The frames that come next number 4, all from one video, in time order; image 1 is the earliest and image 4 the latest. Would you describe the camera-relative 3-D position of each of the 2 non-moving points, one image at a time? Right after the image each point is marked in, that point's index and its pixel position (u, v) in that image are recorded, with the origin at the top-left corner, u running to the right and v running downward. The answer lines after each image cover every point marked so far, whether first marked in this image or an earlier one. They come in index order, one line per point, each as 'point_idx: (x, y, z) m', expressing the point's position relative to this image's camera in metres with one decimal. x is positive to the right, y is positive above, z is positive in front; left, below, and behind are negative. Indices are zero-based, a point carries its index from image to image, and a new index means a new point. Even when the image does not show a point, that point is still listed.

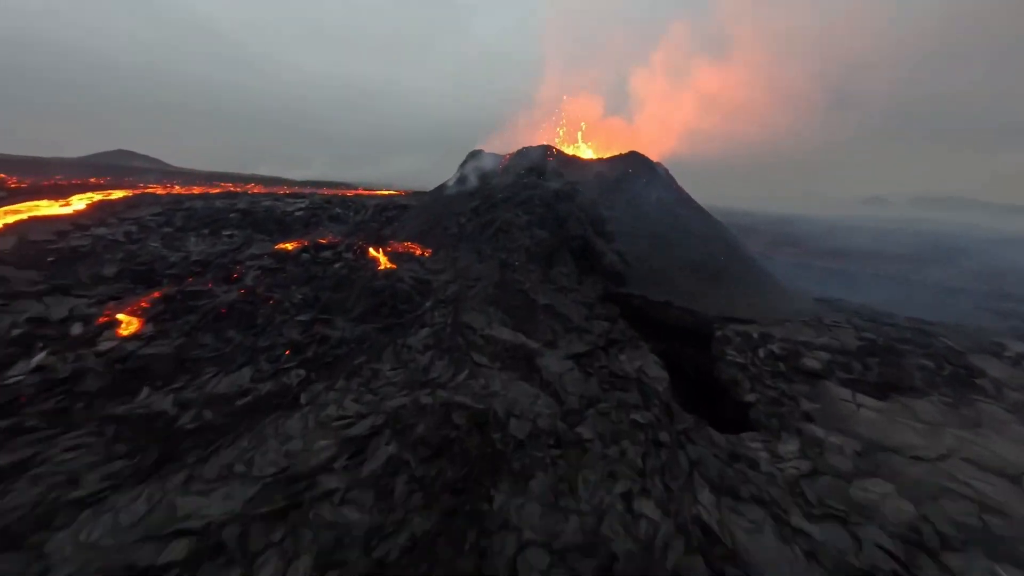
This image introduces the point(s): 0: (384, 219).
0: (-3.7, +2.0, +10.5) m
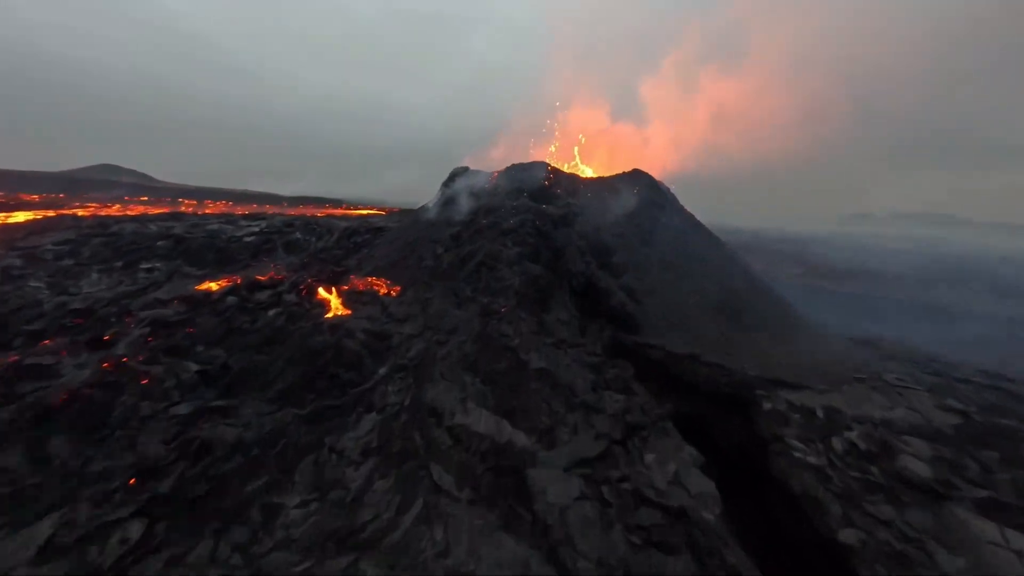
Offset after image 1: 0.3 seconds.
0: (-4.0, +1.0, +9.0) m
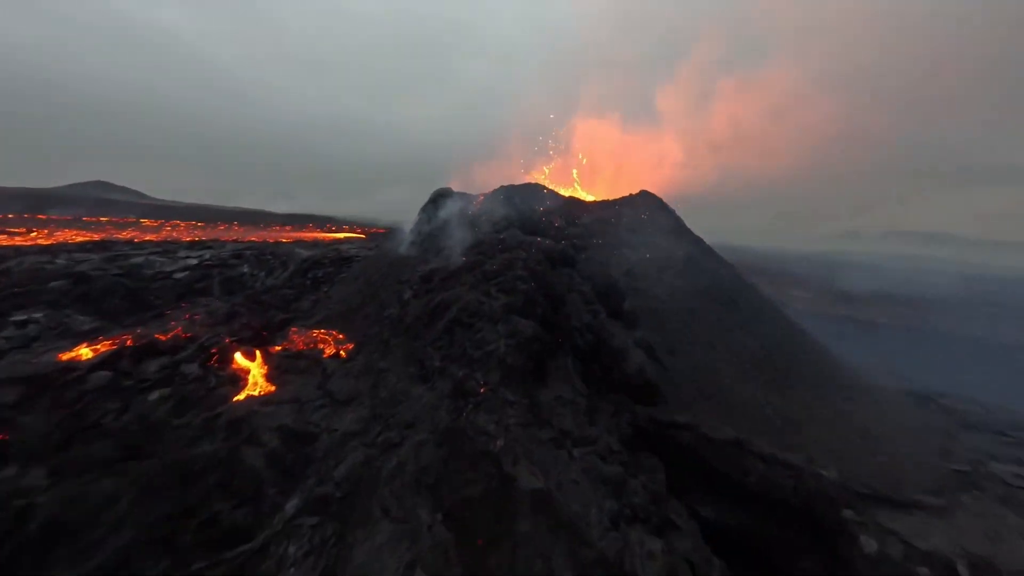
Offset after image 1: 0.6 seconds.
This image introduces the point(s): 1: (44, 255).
0: (-4.2, +0.1, +7.4) m
1: (-9.3, +0.7, +7.3) m
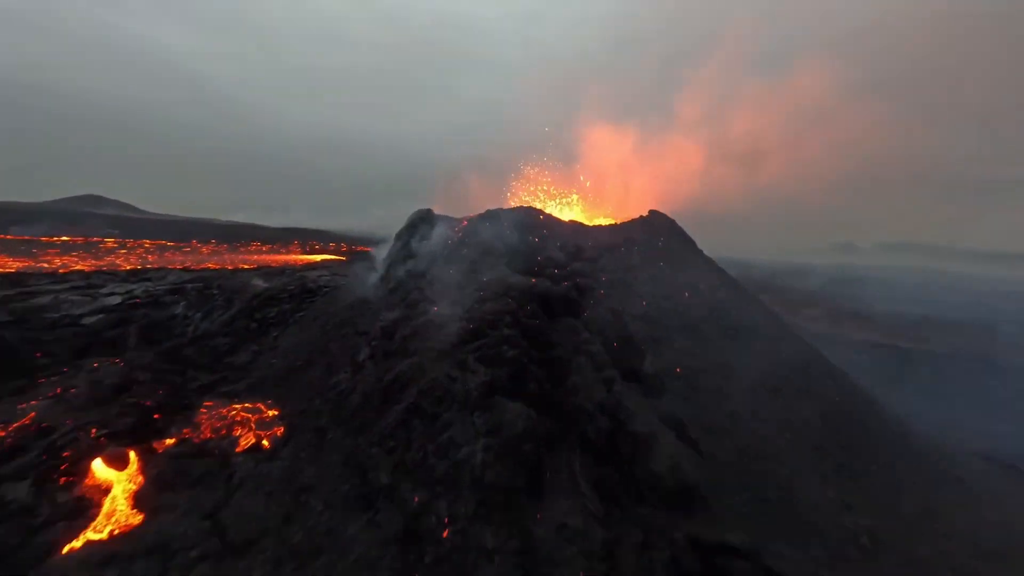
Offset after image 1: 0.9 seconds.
0: (-4.4, -0.7, +6.1) m
1: (-9.5, -0.1, +5.9) m
